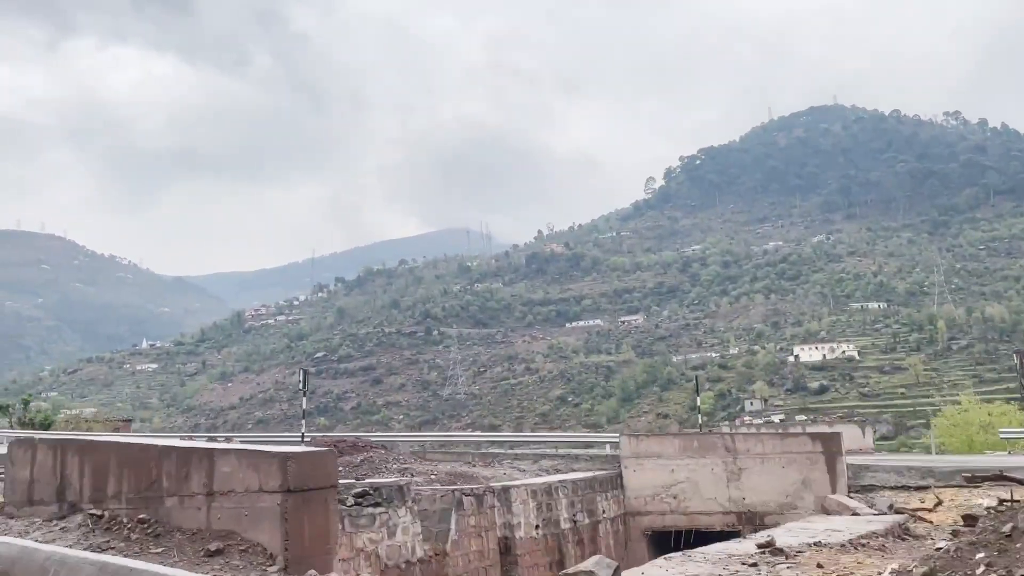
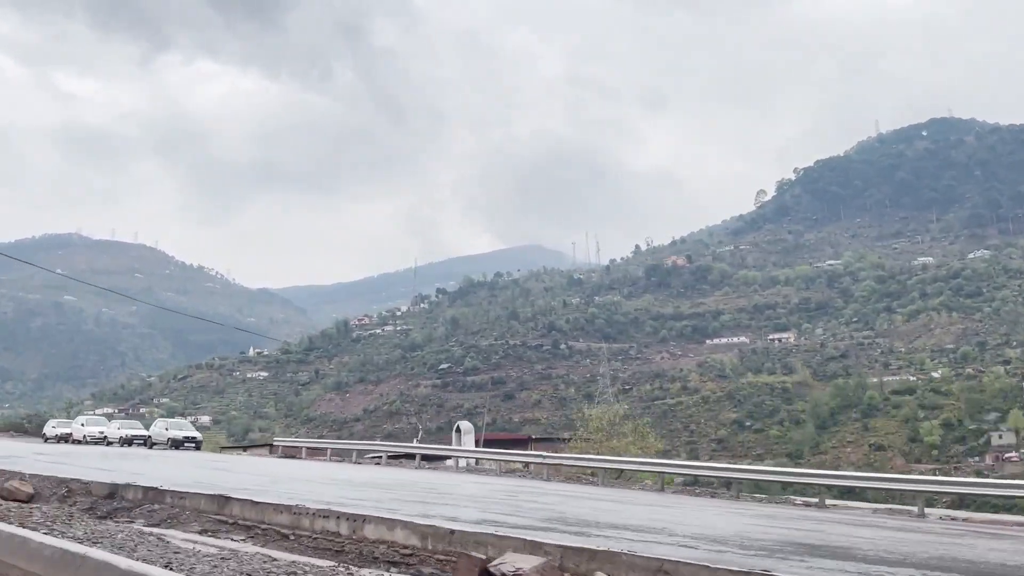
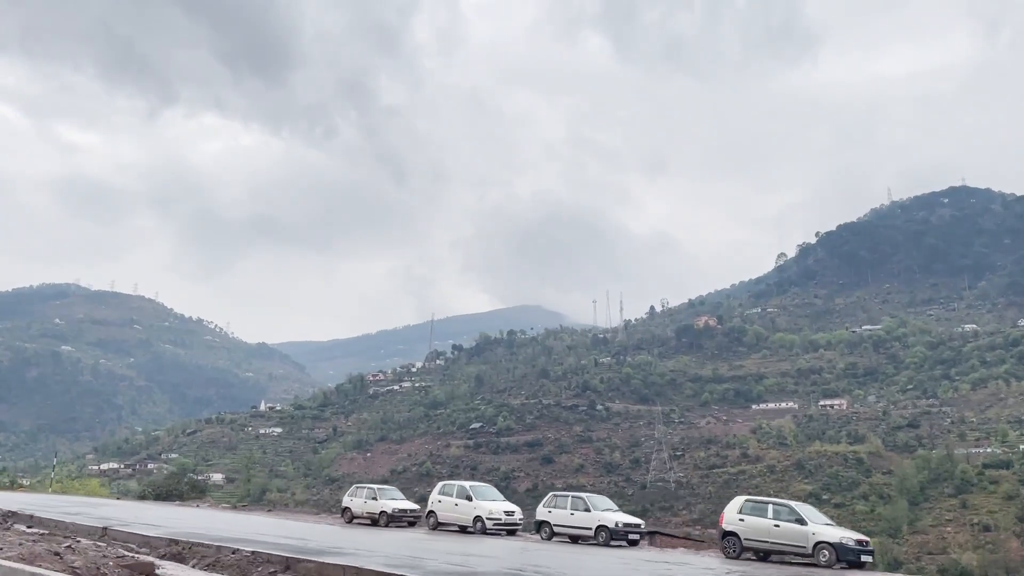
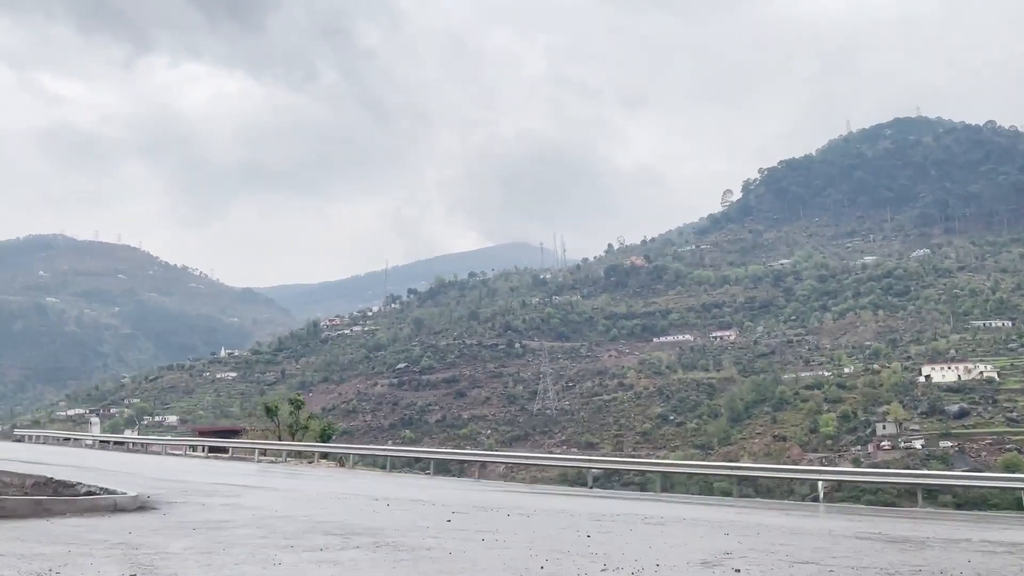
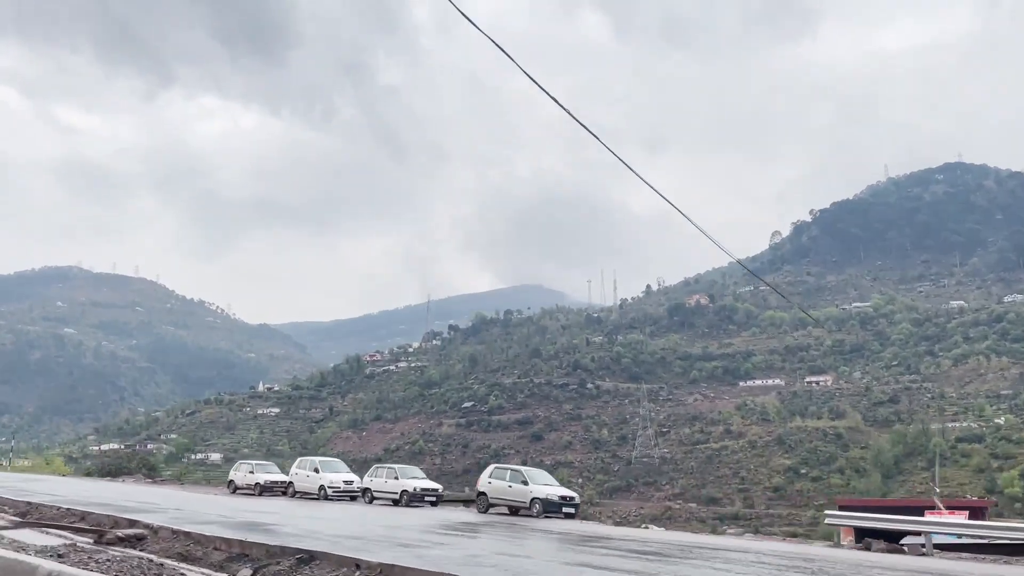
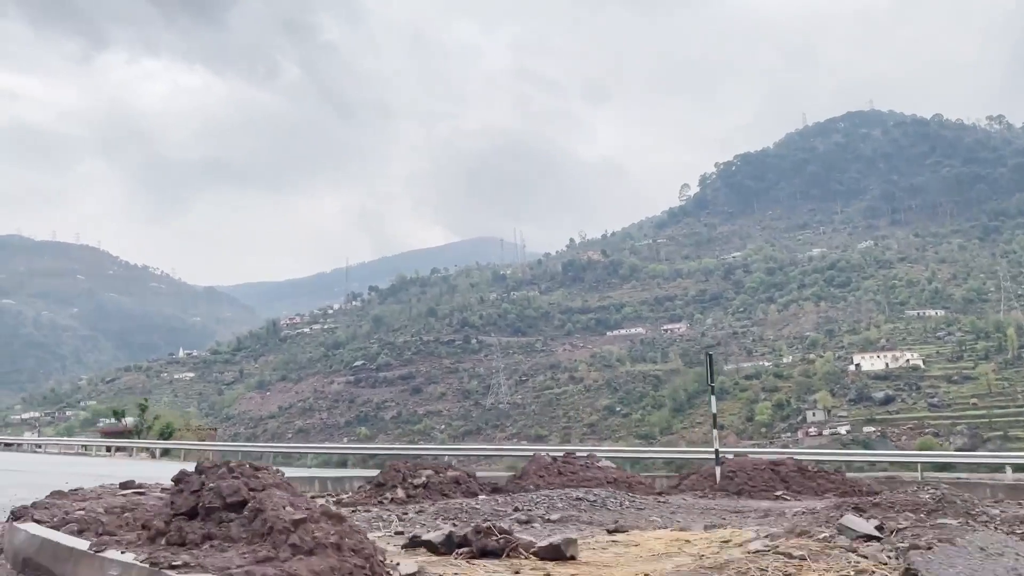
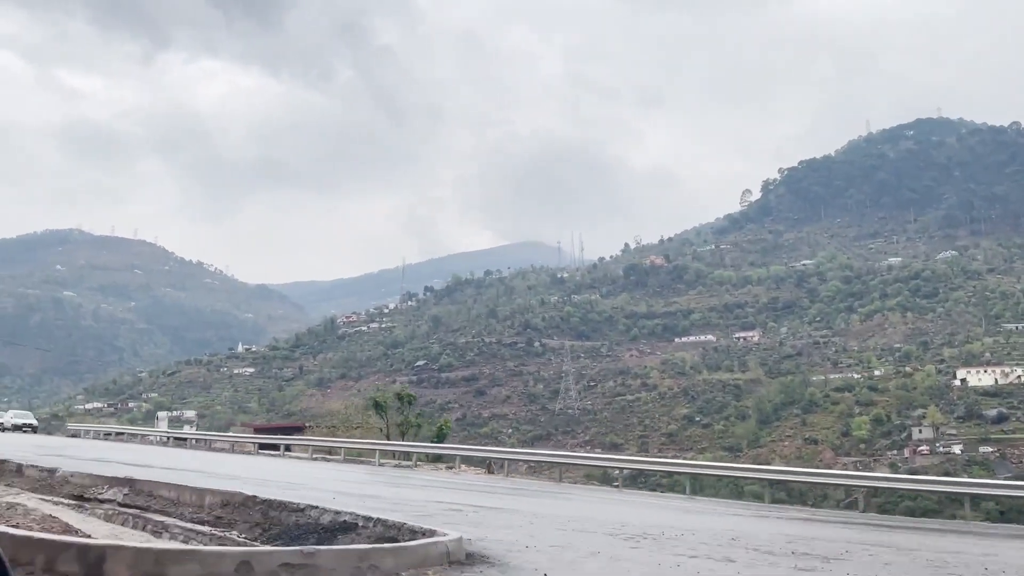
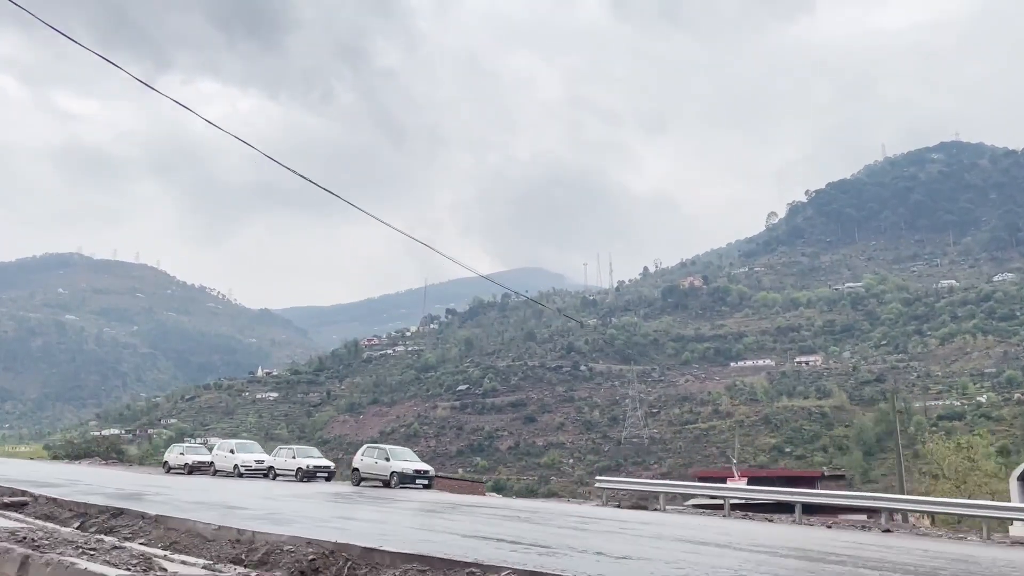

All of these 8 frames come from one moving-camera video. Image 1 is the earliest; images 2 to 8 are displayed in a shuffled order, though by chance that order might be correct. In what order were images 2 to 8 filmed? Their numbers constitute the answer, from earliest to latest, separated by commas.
6, 4, 7, 2, 8, 5, 3
